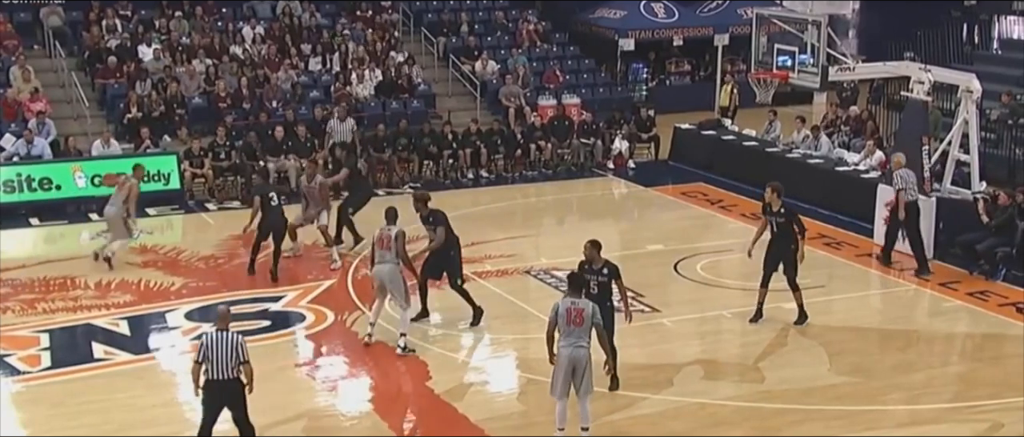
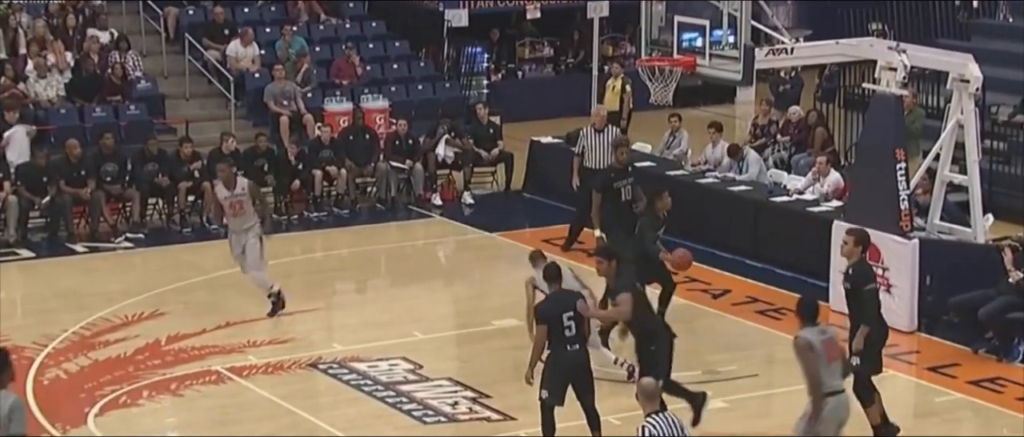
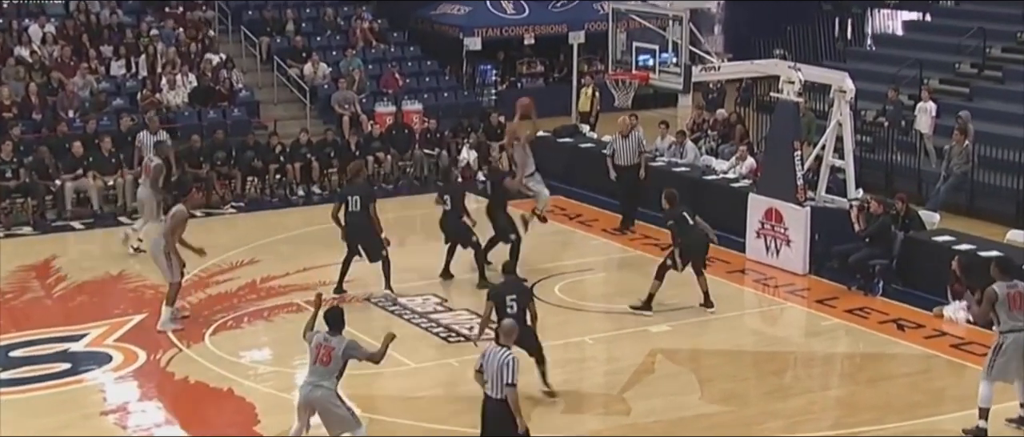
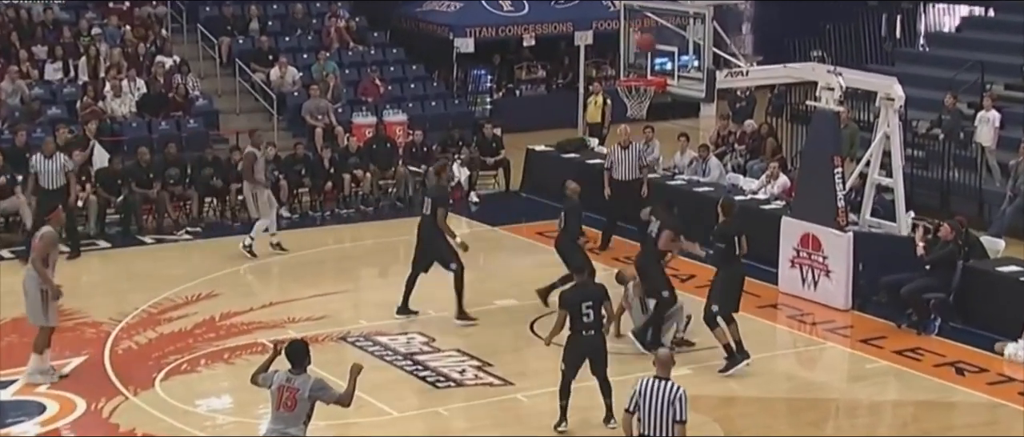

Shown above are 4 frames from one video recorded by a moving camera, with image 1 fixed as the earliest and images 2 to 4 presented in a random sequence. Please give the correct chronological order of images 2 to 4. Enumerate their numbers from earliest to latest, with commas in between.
3, 4, 2
